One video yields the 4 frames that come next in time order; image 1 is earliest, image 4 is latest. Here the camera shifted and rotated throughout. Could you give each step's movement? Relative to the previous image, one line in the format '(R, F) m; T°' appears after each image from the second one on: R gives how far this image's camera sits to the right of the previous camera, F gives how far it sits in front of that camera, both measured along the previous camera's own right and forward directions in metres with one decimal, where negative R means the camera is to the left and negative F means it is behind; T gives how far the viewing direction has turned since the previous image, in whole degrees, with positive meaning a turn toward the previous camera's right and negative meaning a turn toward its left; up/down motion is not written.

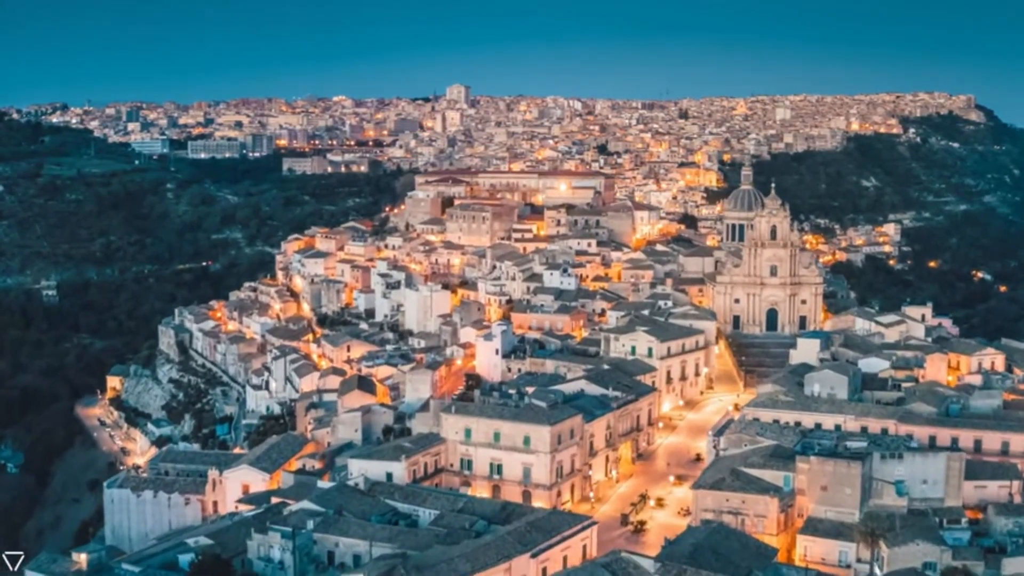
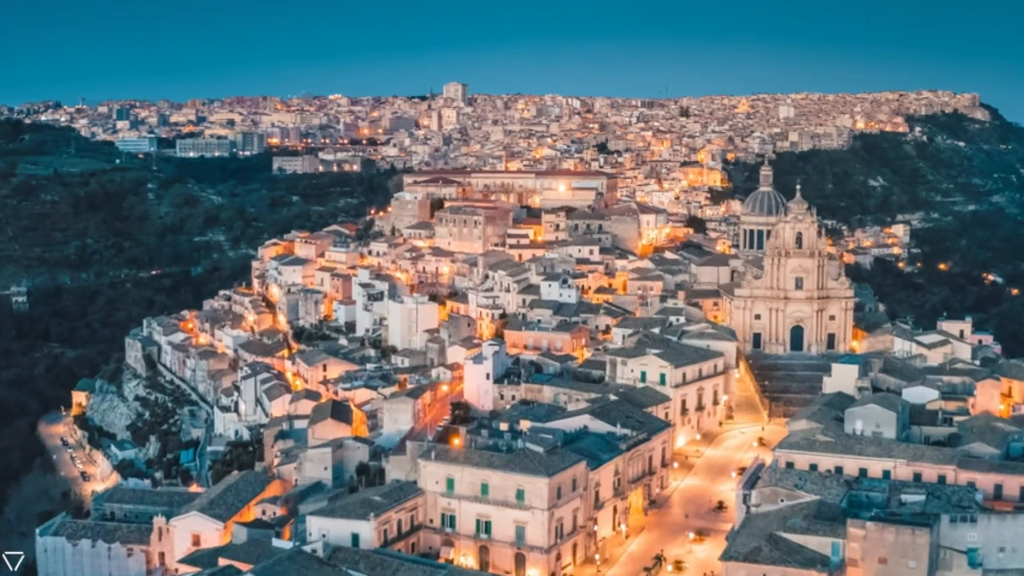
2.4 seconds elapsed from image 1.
(+0.2, +5.1) m; 0°
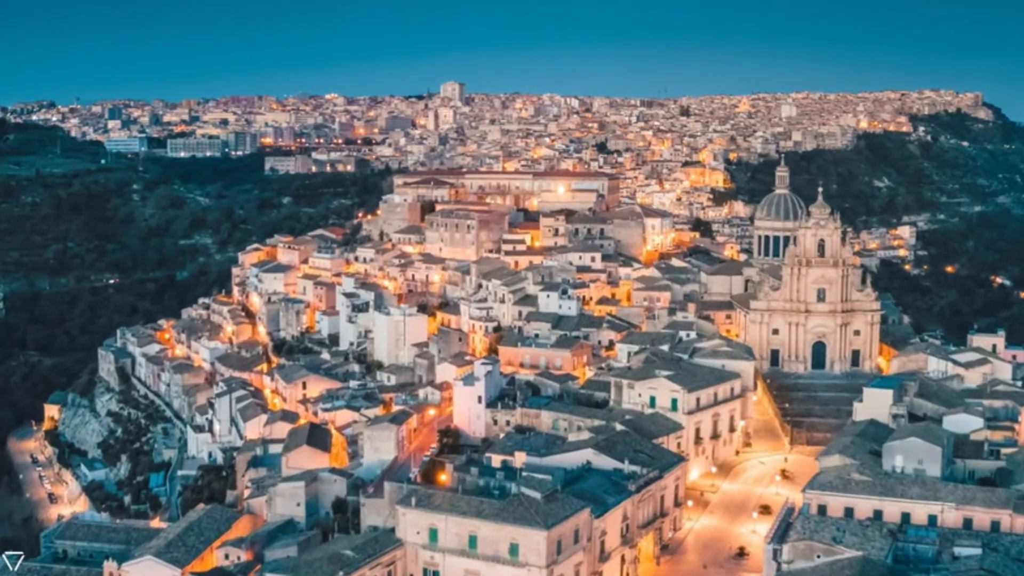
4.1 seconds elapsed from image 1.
(+0.1, +3.6) m; 0°
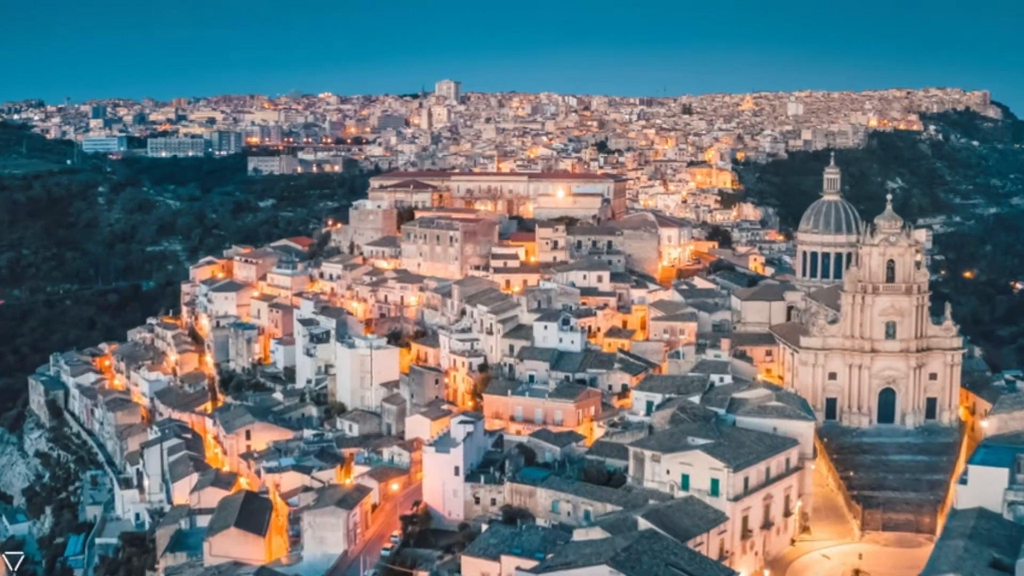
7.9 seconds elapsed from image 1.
(+0.2, +7.9) m; 0°
